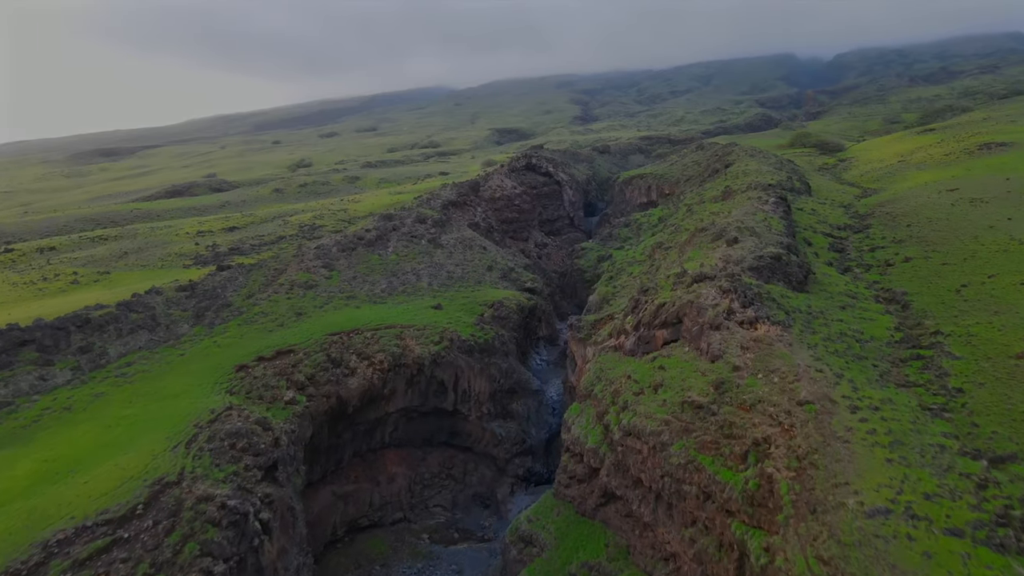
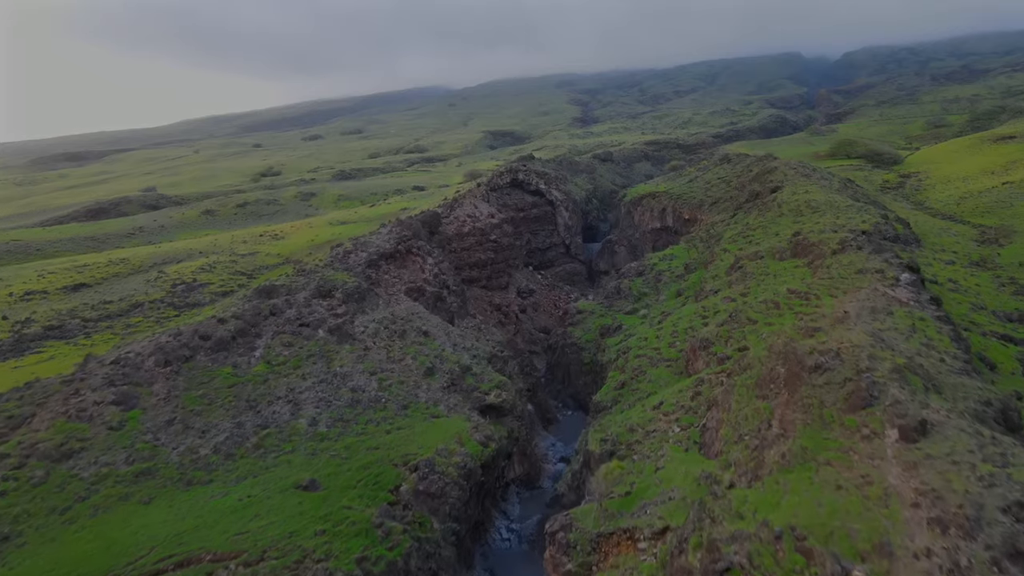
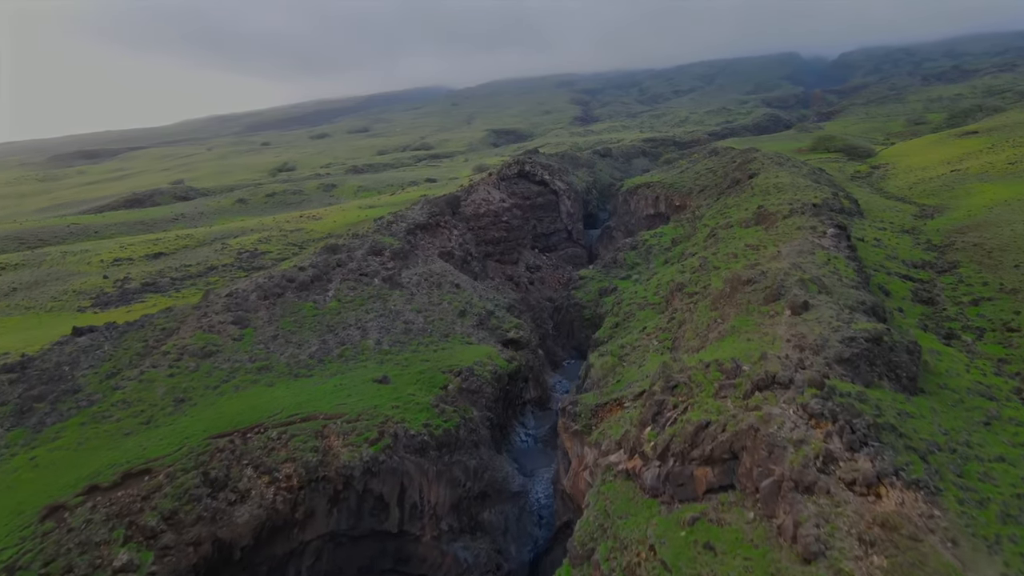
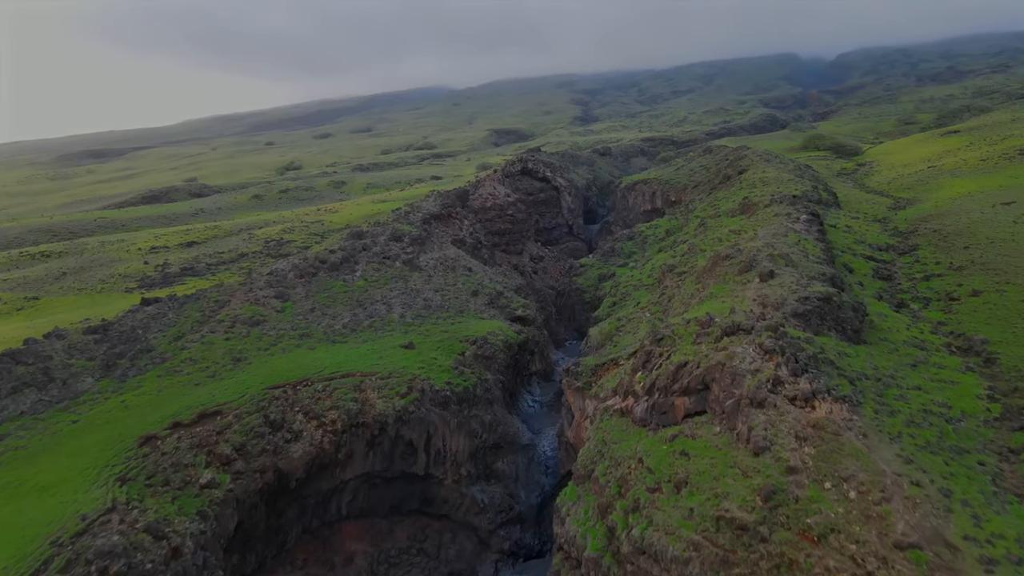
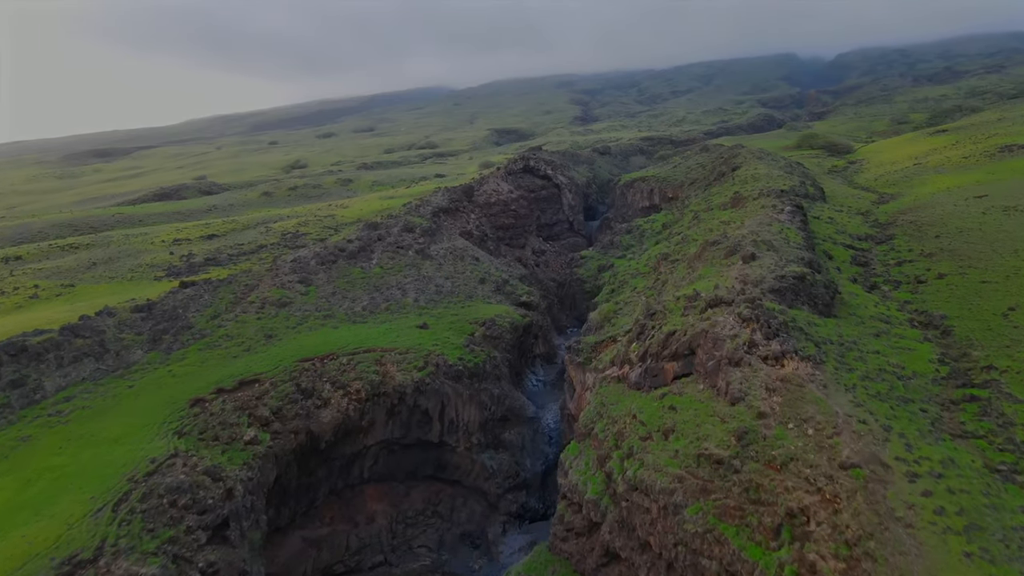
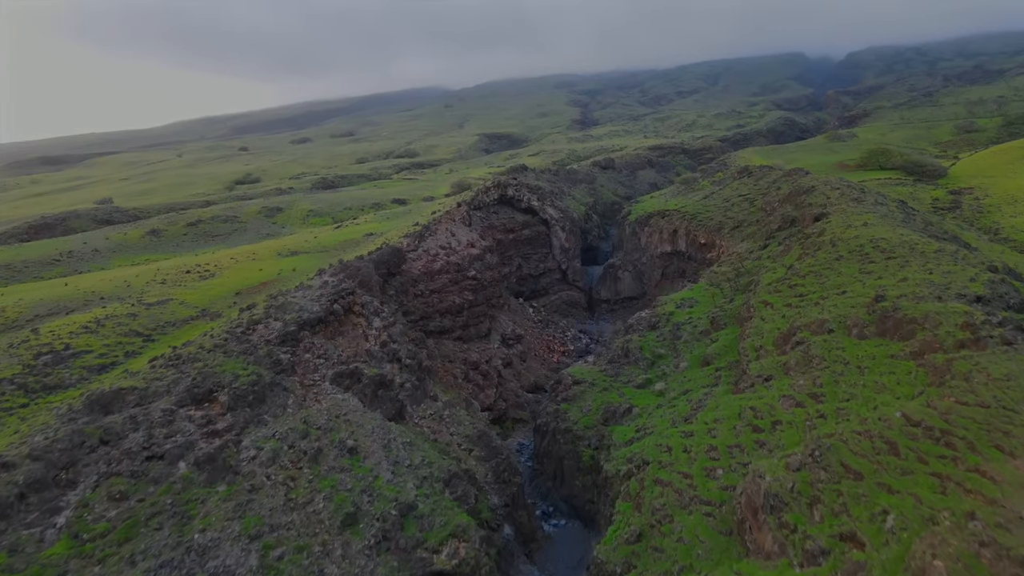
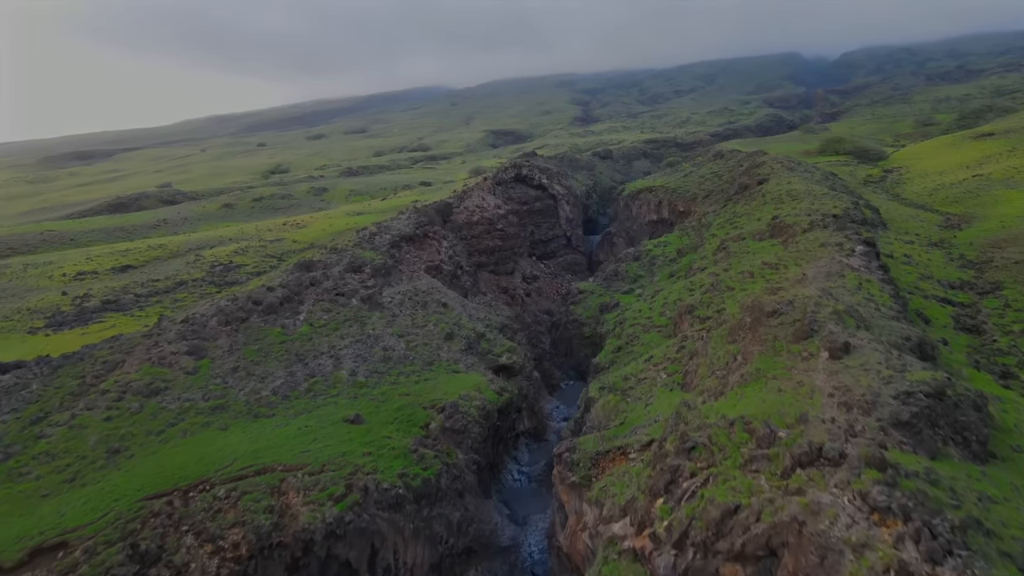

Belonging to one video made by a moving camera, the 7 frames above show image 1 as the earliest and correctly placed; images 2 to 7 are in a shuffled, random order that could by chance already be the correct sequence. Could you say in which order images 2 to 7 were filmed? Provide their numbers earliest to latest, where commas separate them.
5, 4, 3, 7, 2, 6
